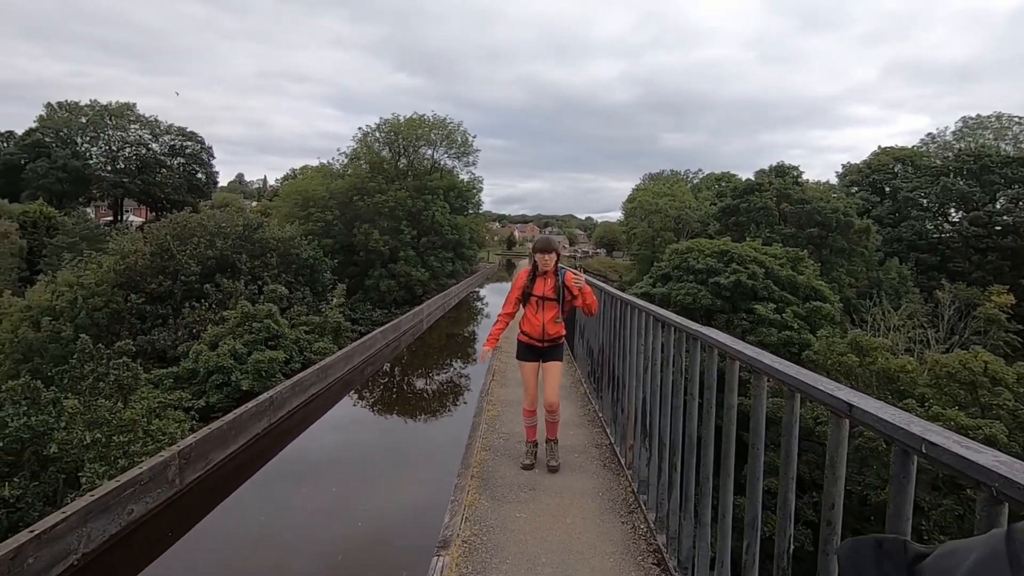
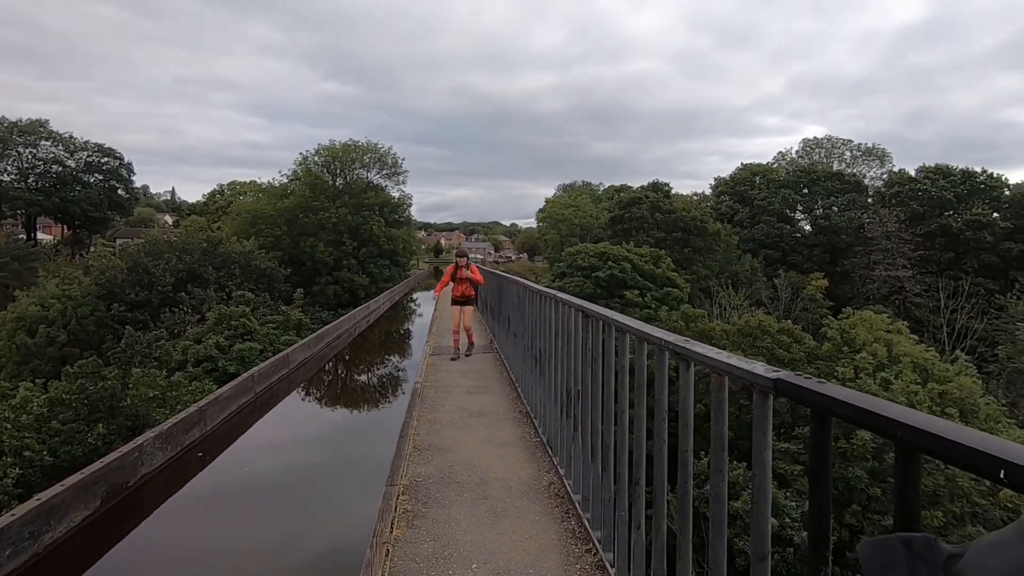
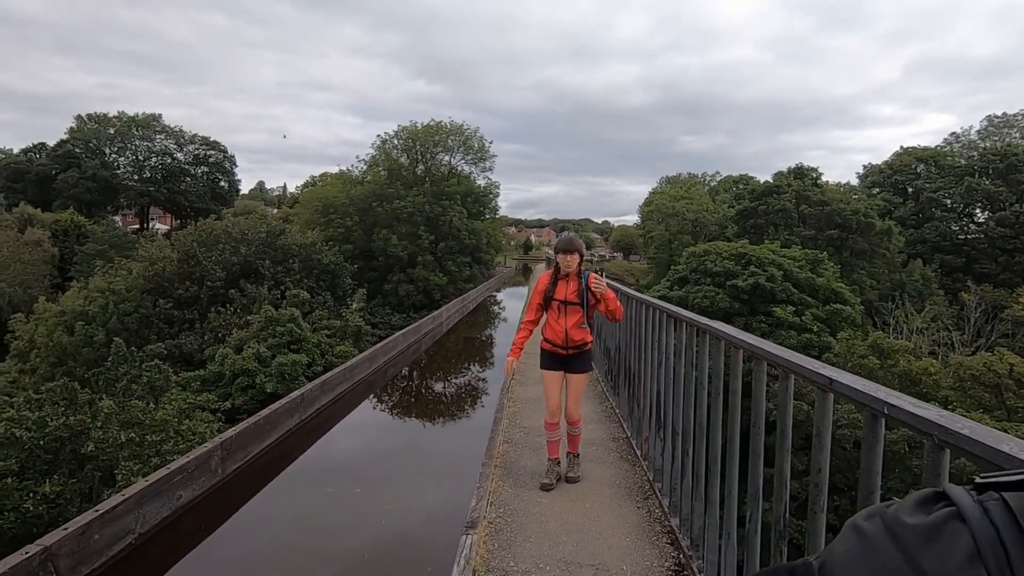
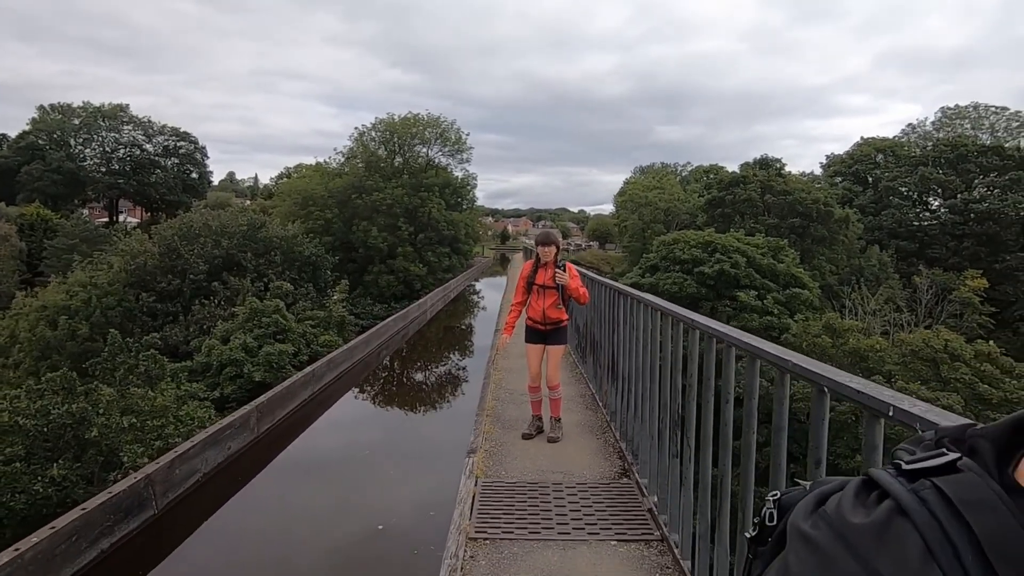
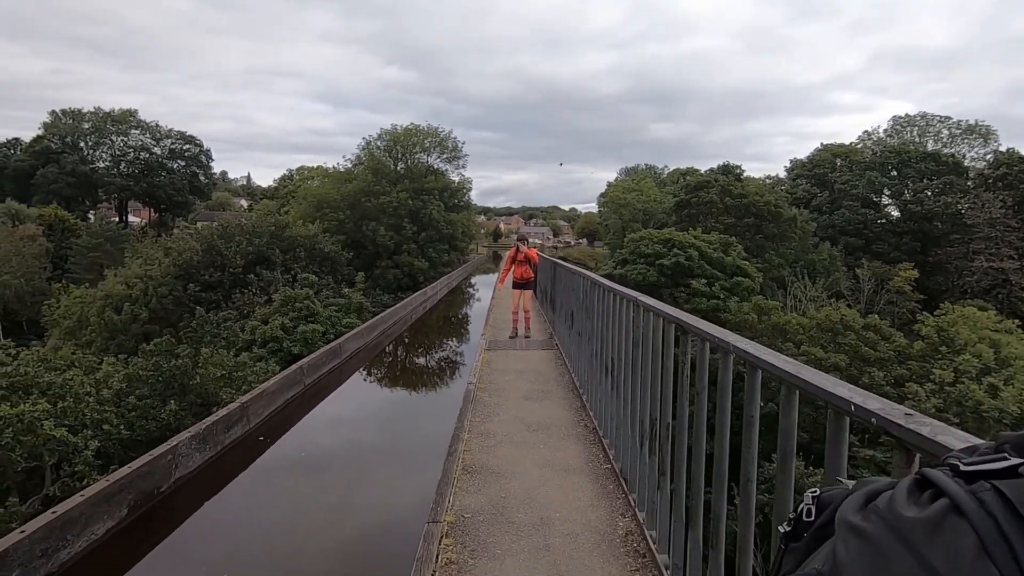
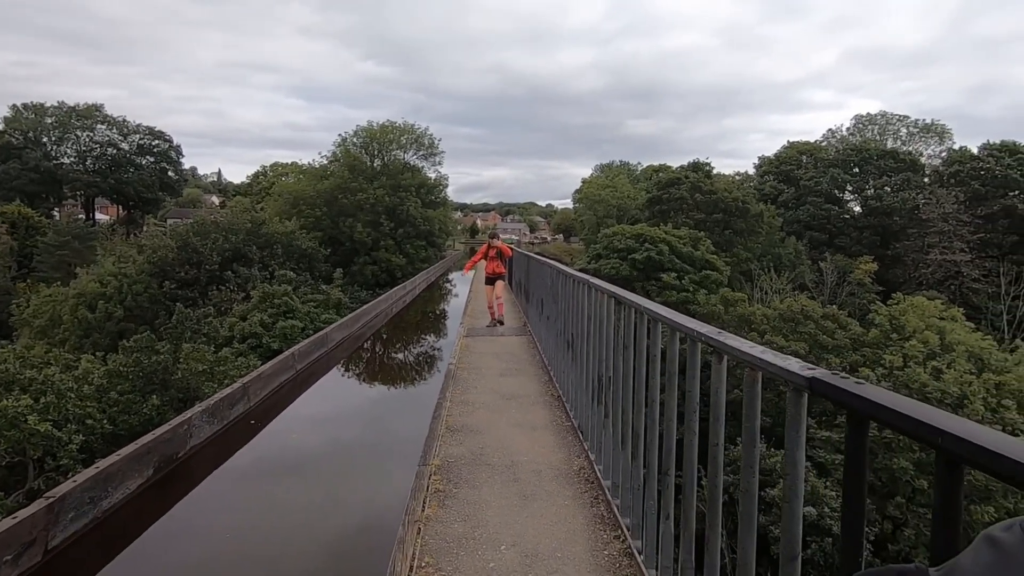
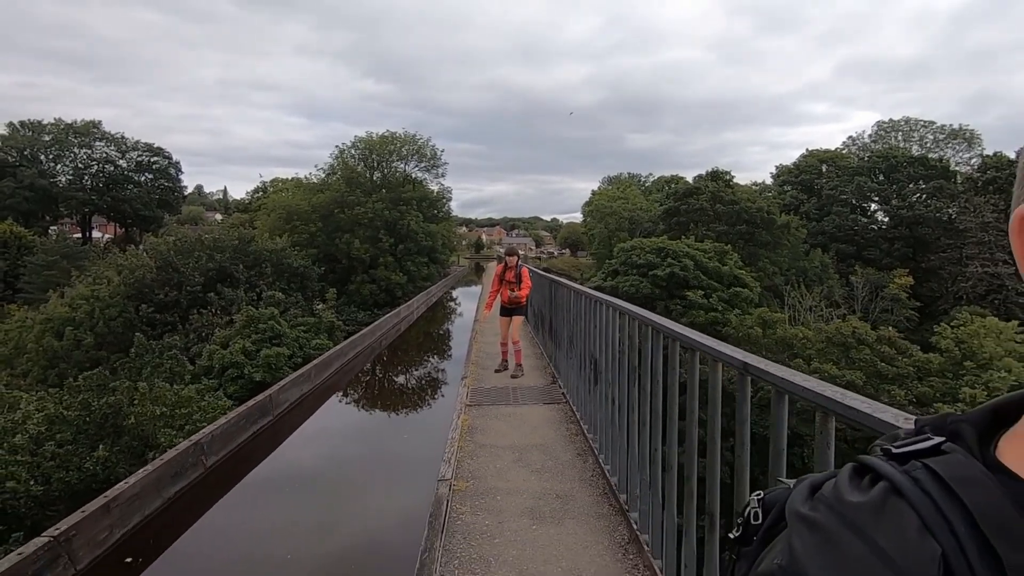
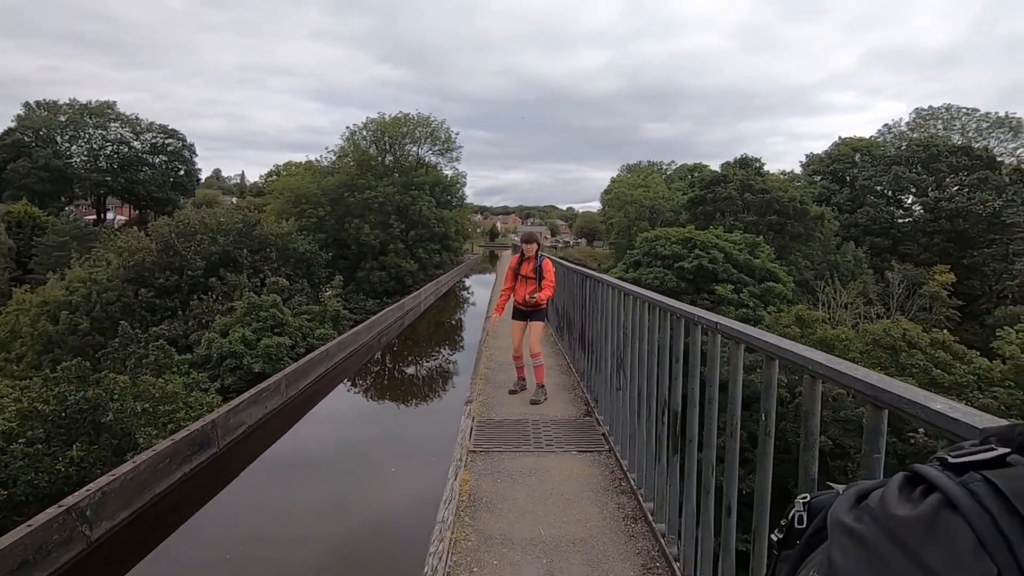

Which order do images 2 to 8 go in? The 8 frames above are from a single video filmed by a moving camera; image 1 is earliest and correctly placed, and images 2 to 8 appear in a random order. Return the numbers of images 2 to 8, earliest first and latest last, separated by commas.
3, 4, 8, 7, 5, 6, 2
